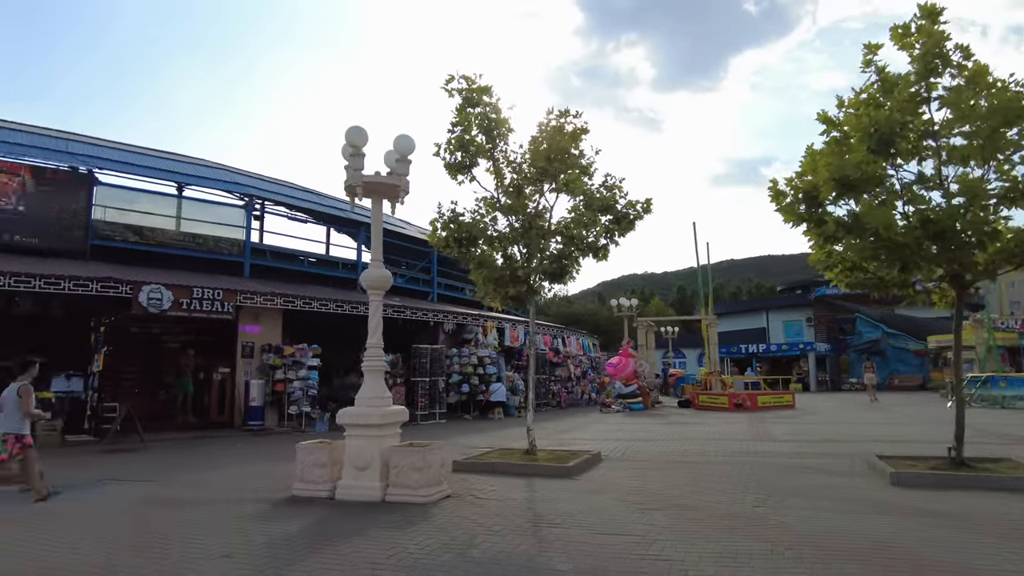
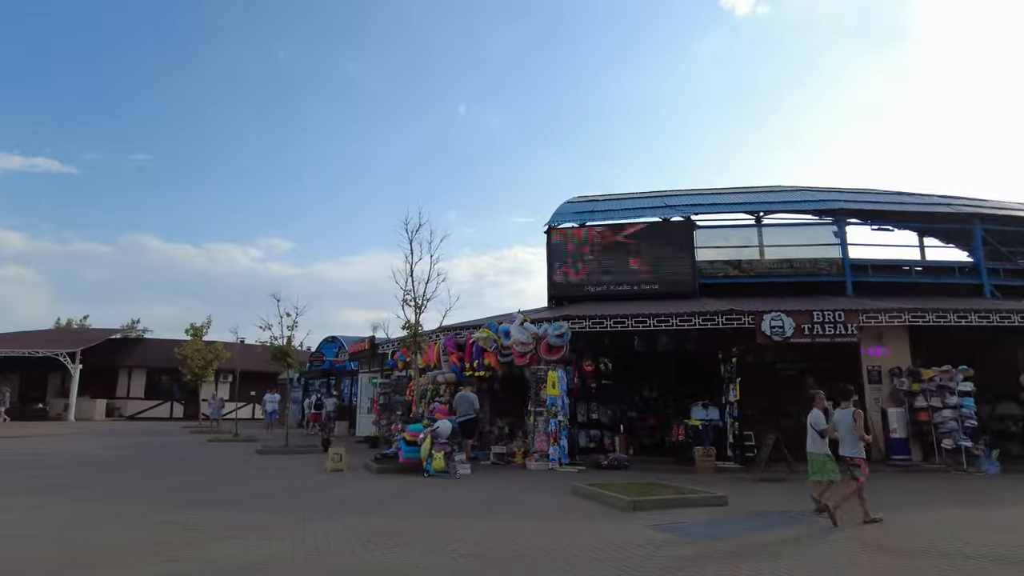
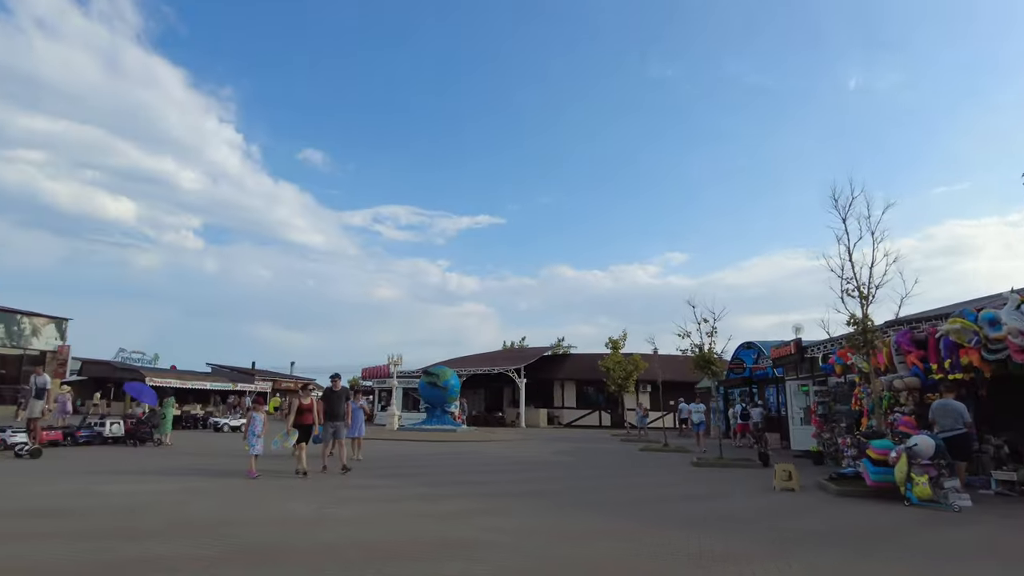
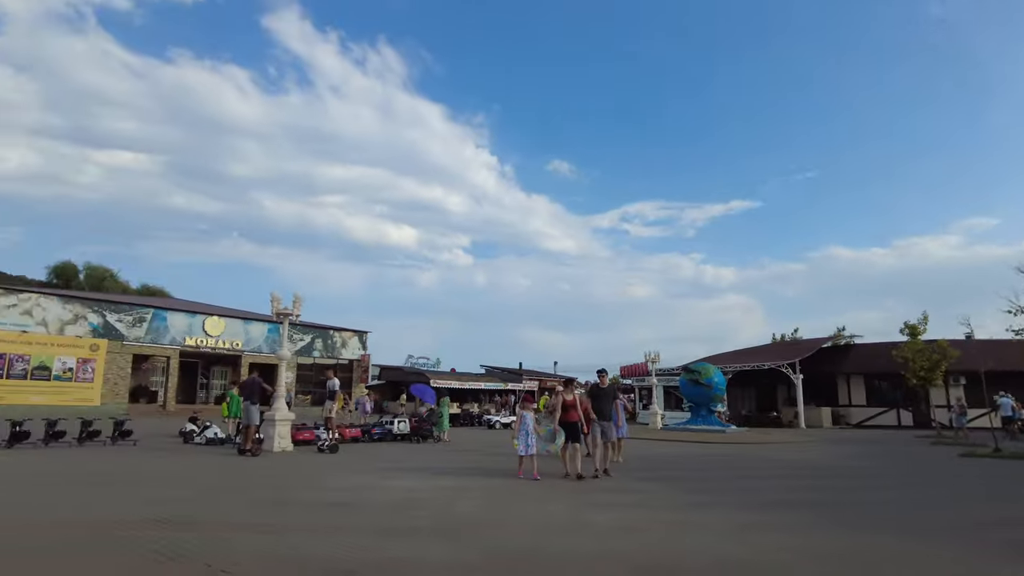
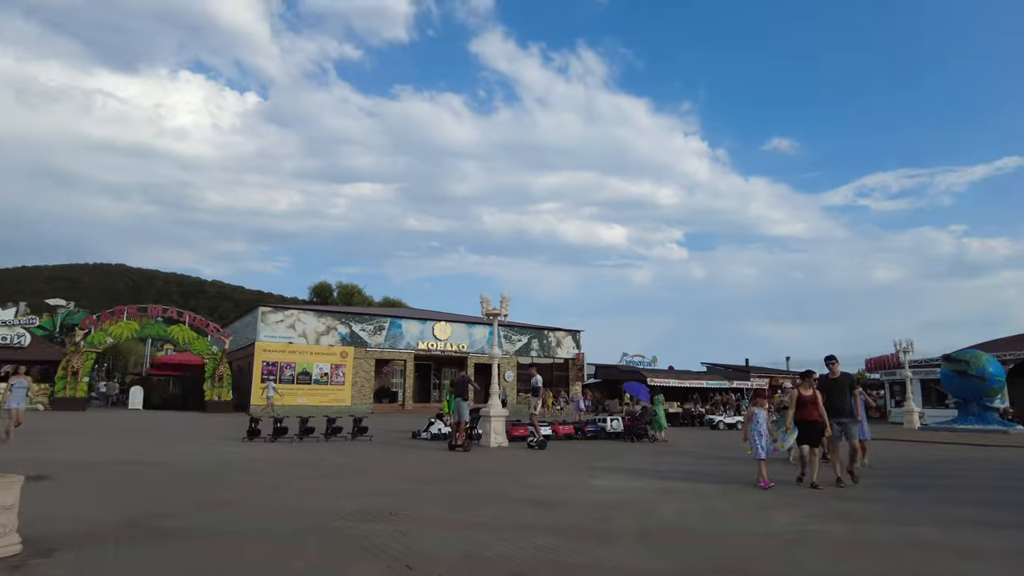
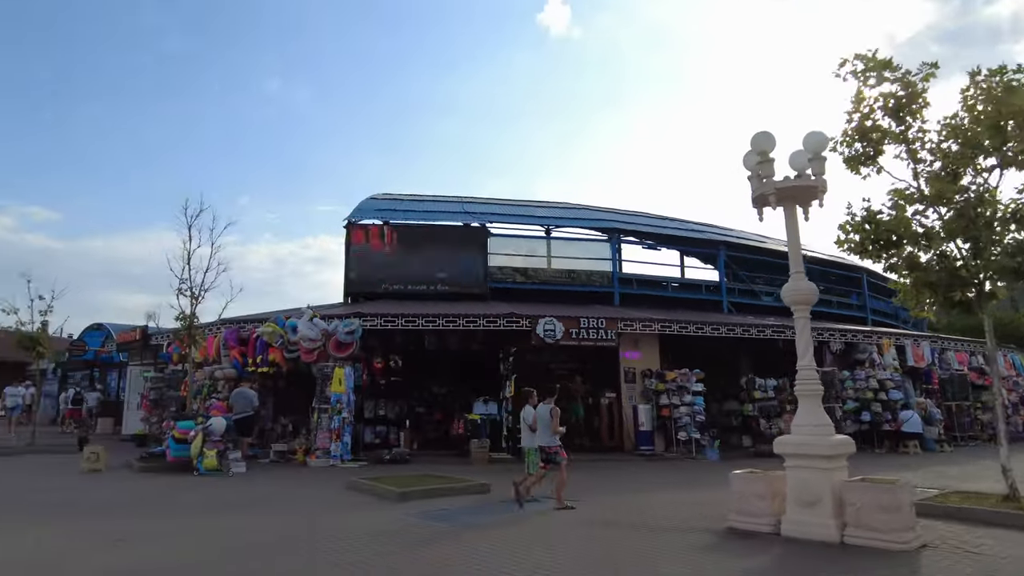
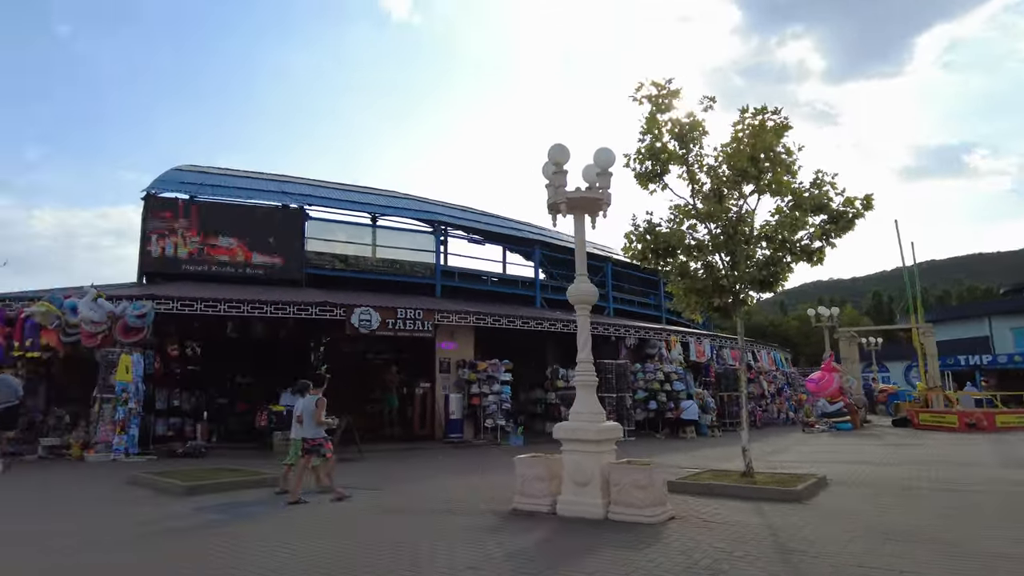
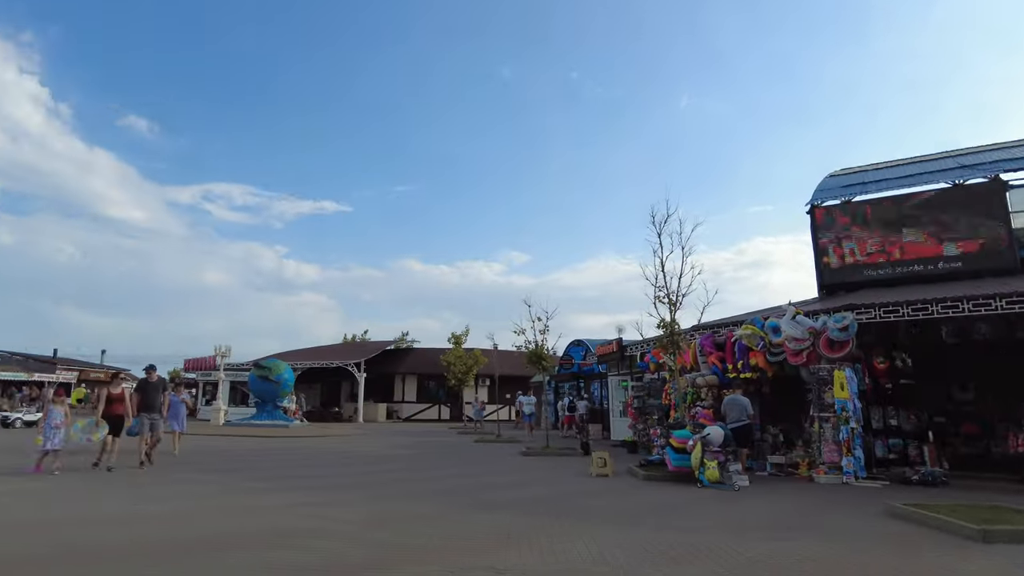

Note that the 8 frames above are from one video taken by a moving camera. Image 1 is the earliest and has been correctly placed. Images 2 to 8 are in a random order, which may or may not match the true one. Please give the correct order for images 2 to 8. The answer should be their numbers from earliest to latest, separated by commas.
7, 6, 2, 8, 3, 4, 5
